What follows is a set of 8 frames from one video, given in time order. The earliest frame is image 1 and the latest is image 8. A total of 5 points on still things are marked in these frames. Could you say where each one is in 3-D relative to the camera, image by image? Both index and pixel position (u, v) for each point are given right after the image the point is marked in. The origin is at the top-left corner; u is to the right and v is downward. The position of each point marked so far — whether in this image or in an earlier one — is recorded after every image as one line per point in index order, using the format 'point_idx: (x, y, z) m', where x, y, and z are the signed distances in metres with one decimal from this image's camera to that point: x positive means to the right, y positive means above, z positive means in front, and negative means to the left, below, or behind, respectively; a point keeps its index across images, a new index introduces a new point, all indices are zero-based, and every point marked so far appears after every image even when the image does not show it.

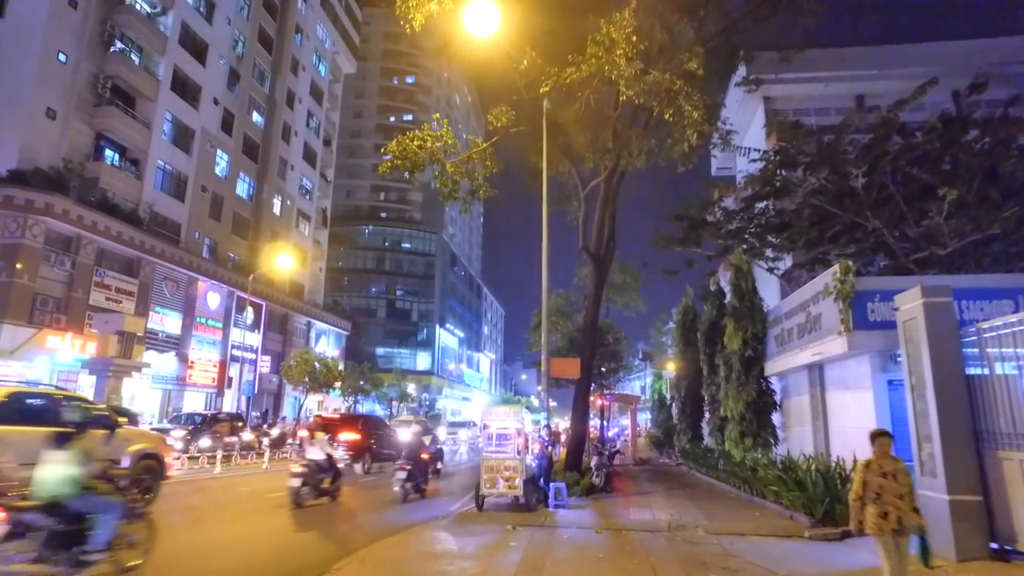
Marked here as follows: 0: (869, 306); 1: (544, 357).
0: (+5.0, -0.3, +9.3) m
1: (+0.7, -1.4, +14.3) m
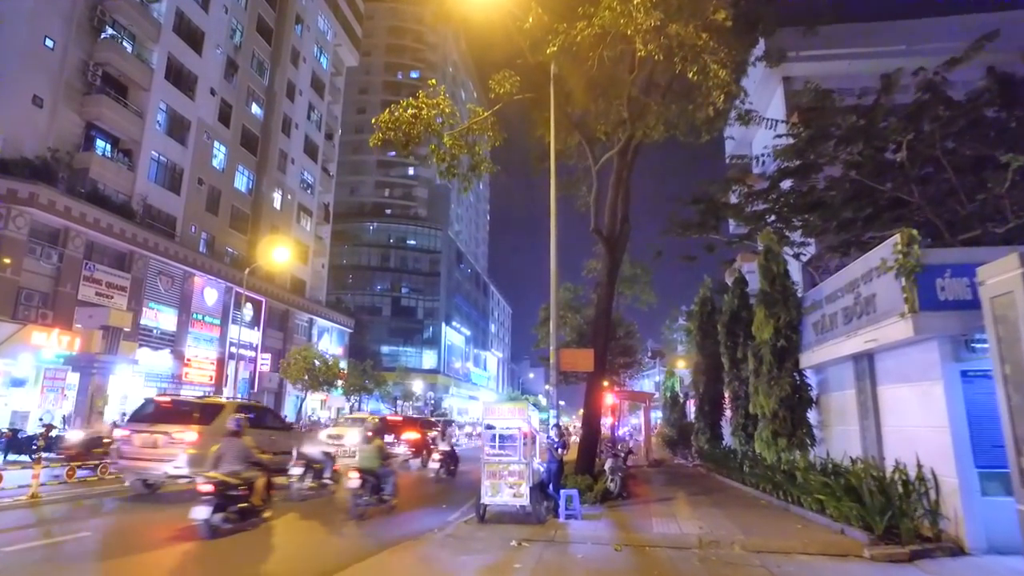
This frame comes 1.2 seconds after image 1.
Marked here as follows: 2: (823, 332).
0: (+5.0, +0.1, +7.9) m
1: (+0.8, -1.1, +12.8) m
2: (+5.3, -0.7, +11.4) m
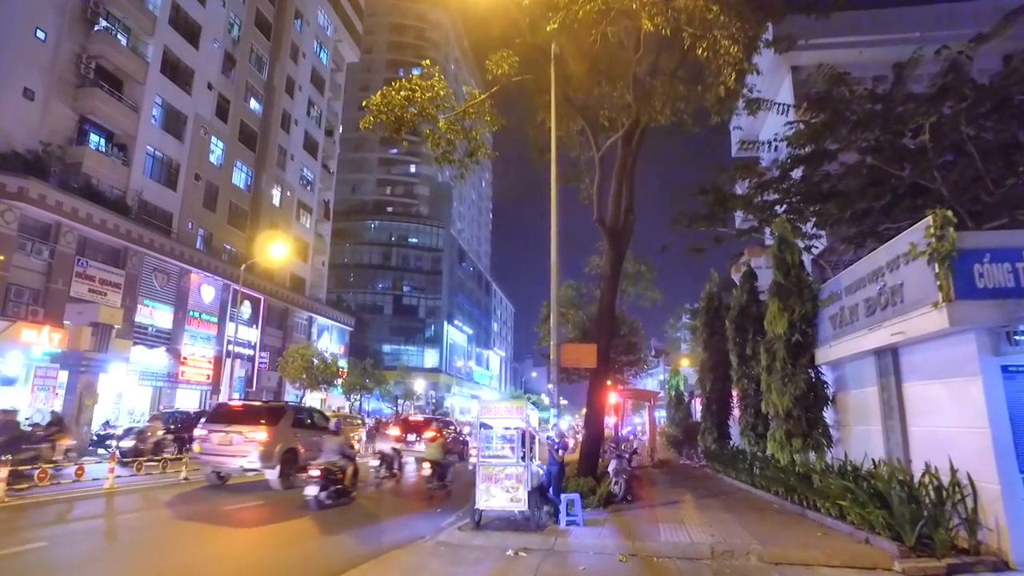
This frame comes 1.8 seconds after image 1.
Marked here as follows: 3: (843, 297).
0: (+5.0, +0.2, +7.1) m
1: (+0.8, -1.0, +12.2) m
2: (+5.3, -0.6, +10.7) m
3: (+5.3, -0.1, +10.6) m
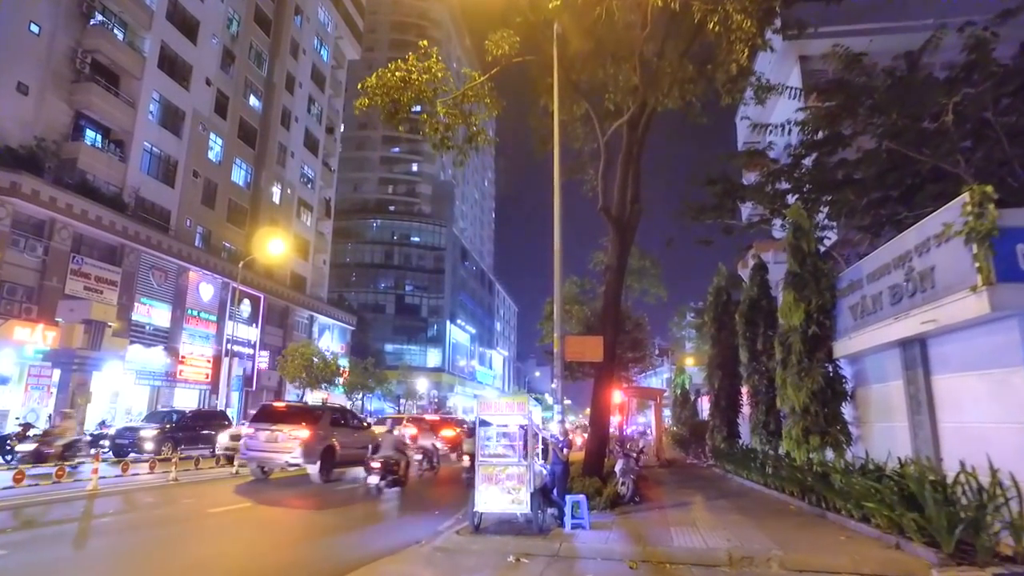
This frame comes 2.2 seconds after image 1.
0: (+5.0, +0.4, +6.5) m
1: (+0.8, -0.8, +11.6) m
2: (+5.3, -0.4, +10.0) m
3: (+5.3, 0.0, +10.0) m
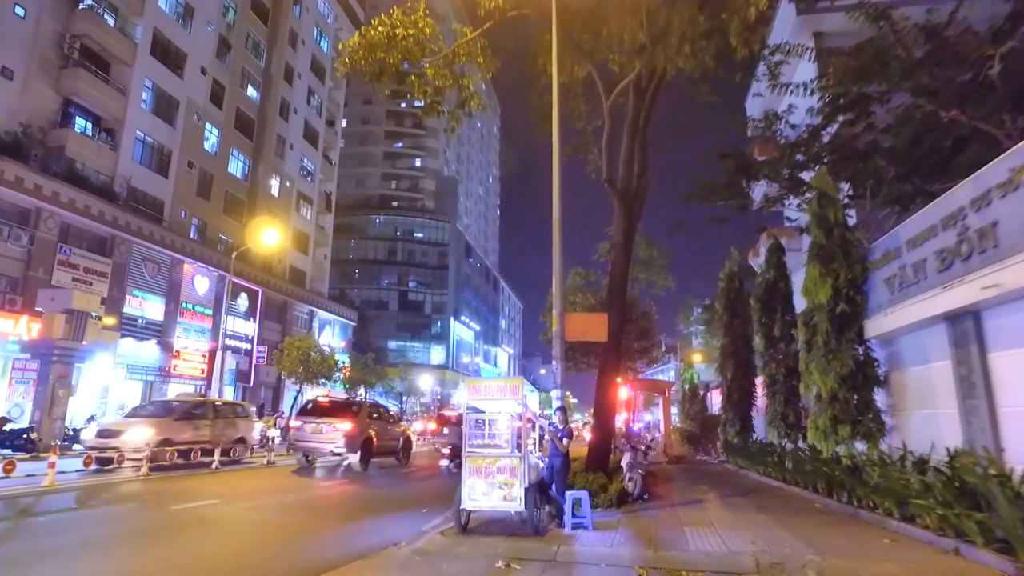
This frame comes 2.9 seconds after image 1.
0: (+4.9, +0.8, +5.4) m
1: (+0.7, -0.4, +10.5) m
2: (+5.2, 0.0, +8.9) m
3: (+5.2, +0.4, +8.9) m
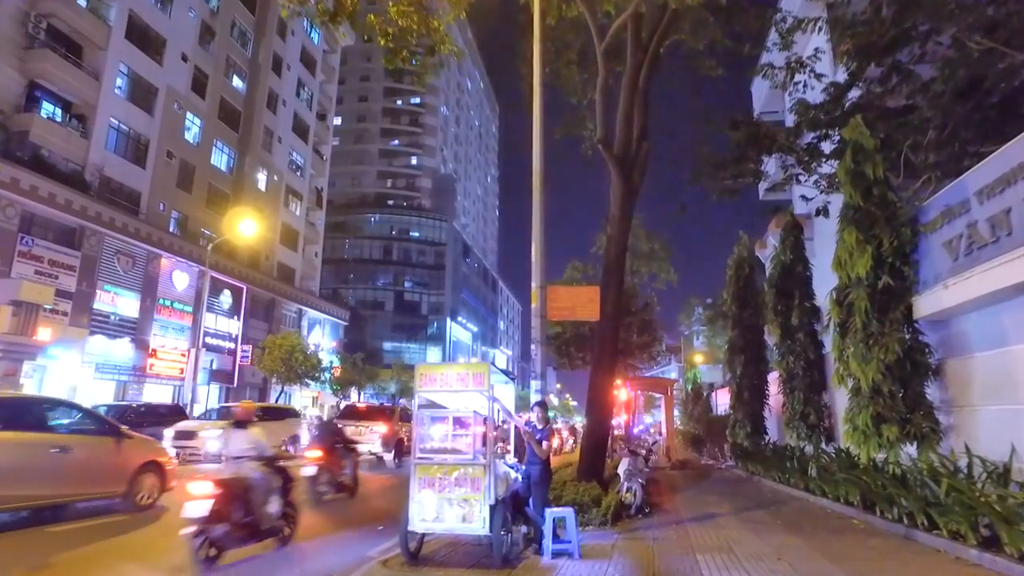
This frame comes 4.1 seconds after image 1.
0: (+4.5, +1.2, +3.6) m
1: (+0.3, -0.1, +8.7) m
2: (+4.9, +0.4, +7.1) m
3: (+4.9, +0.8, +7.1) m
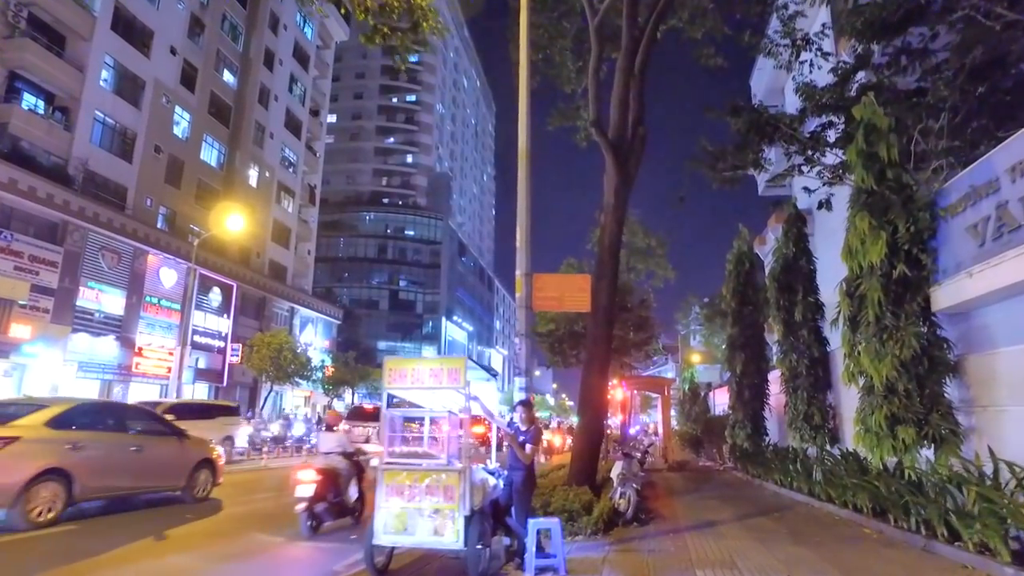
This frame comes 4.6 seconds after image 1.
0: (+4.3, +1.3, +3.0) m
1: (+0.2, +0.1, +8.0) m
2: (+4.7, +0.5, +6.5) m
3: (+4.7, +0.9, +6.5) m
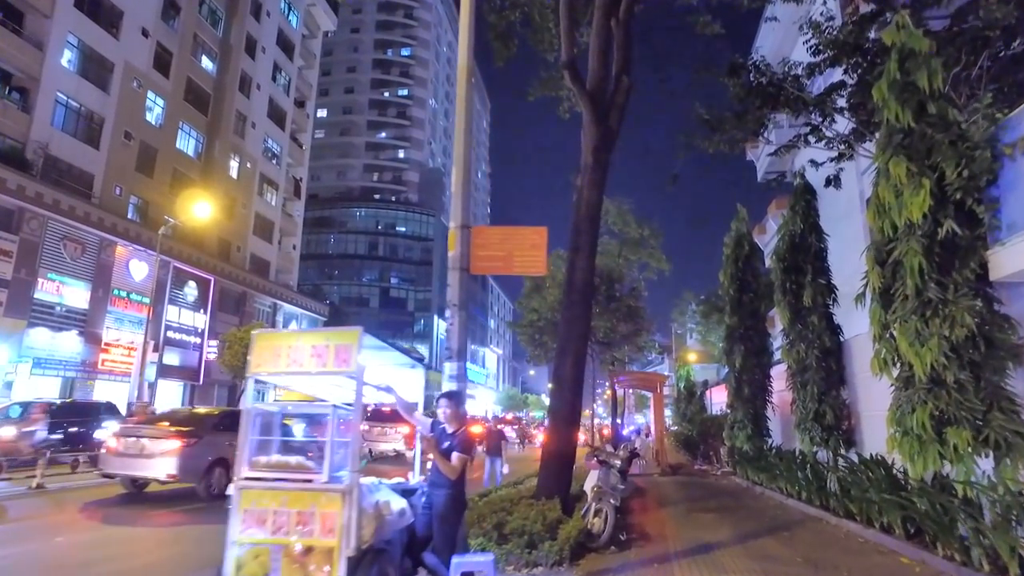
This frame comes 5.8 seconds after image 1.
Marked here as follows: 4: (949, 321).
0: (+3.8, +1.6, +1.3) m
1: (-0.4, +0.4, +6.3) m
2: (+4.2, +0.8, +4.8) m
3: (+4.1, +1.3, +4.8) m
4: (+3.8, -0.3, +5.9) m
